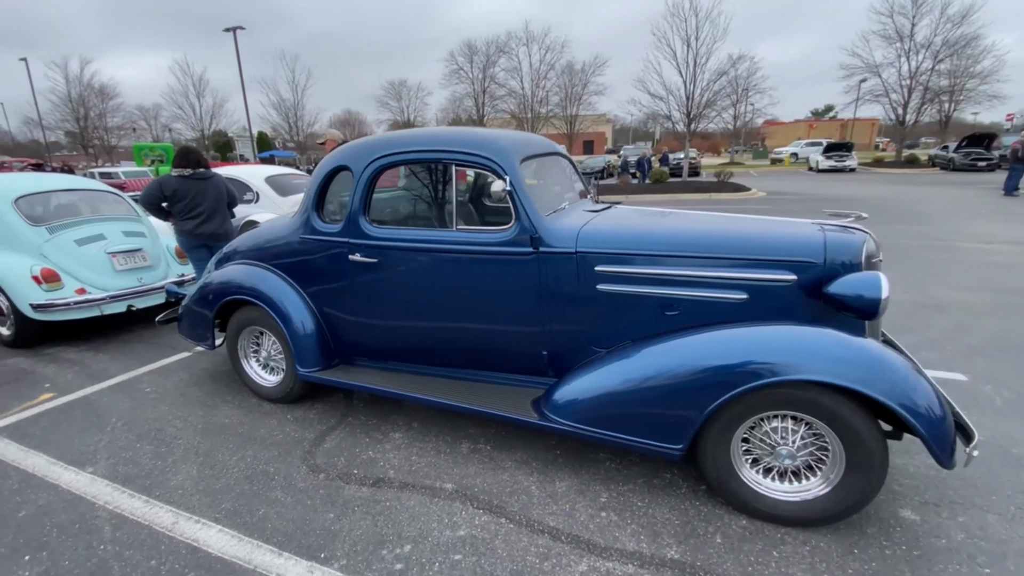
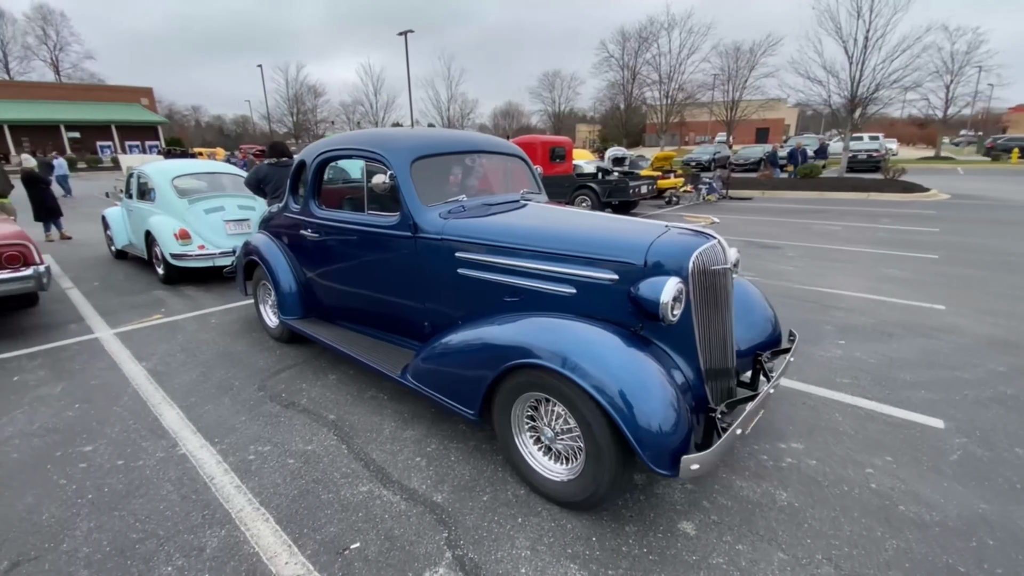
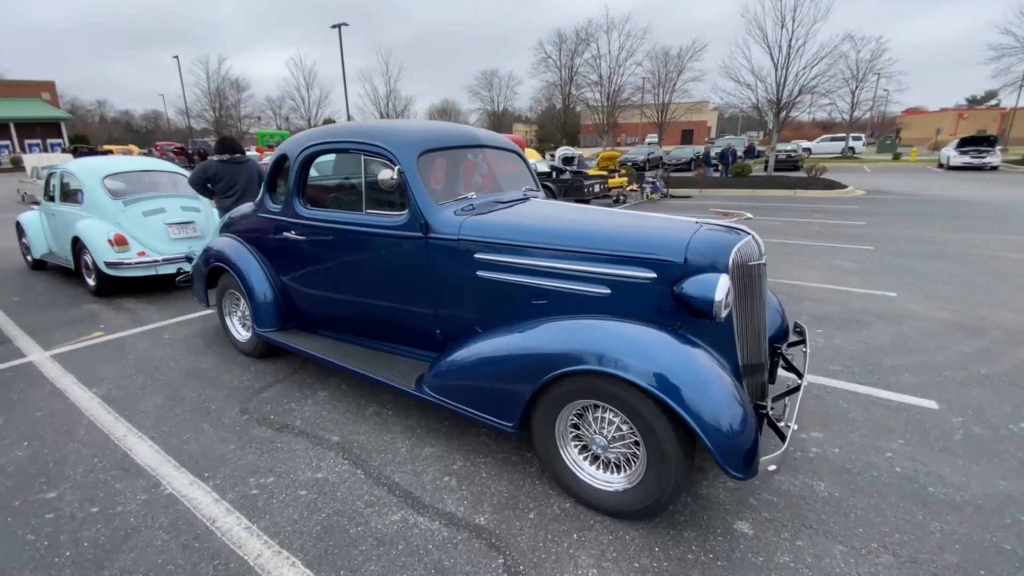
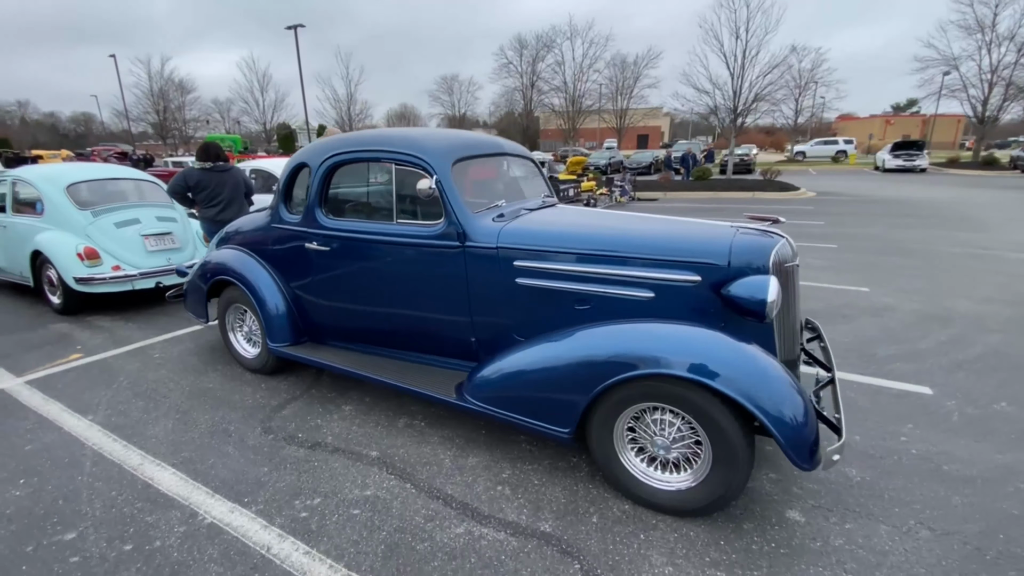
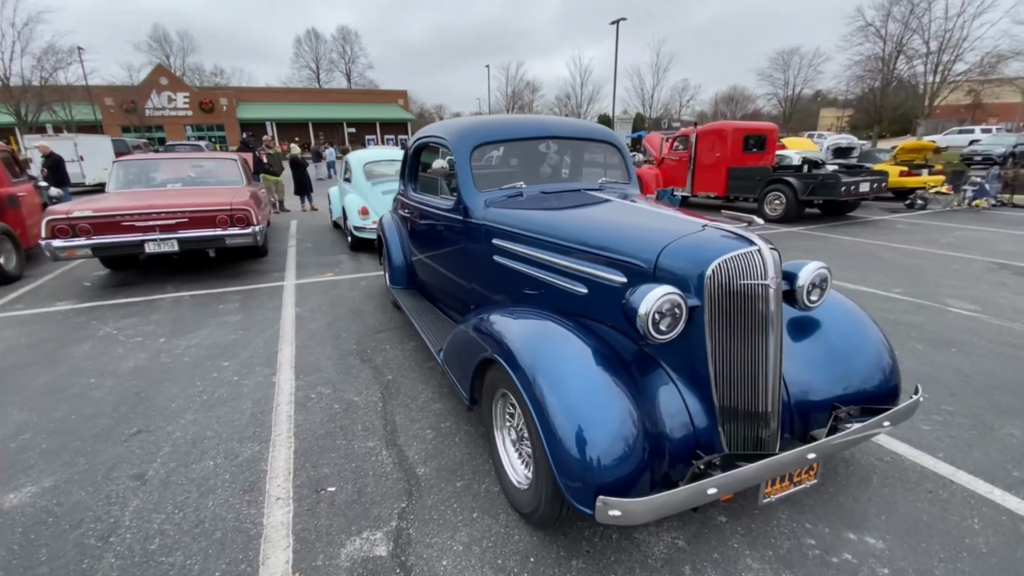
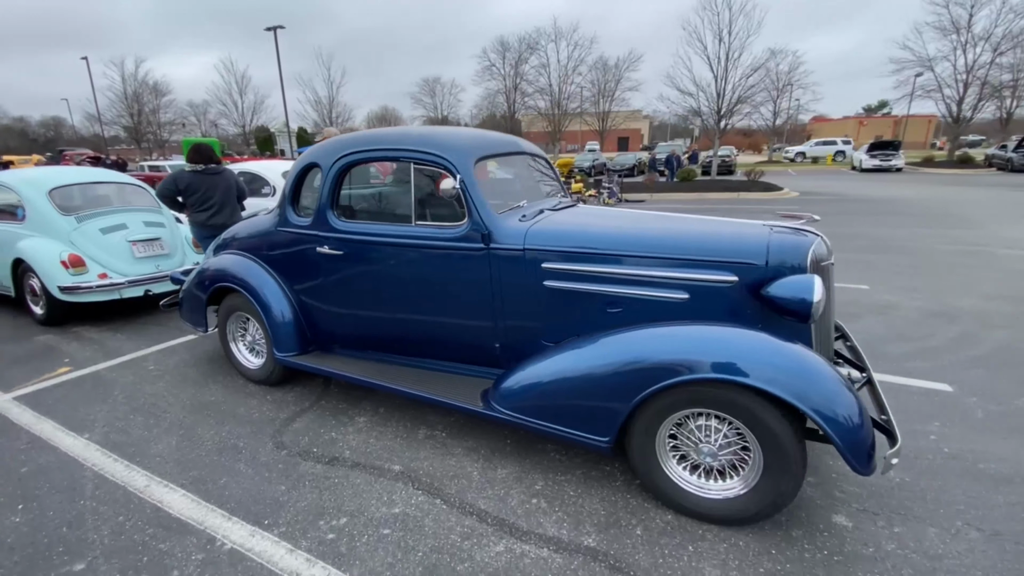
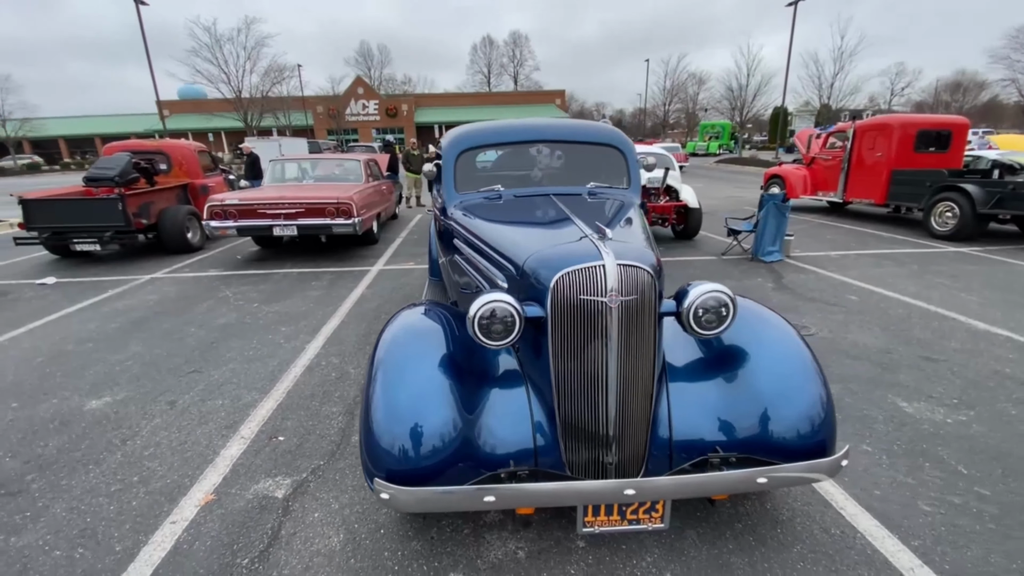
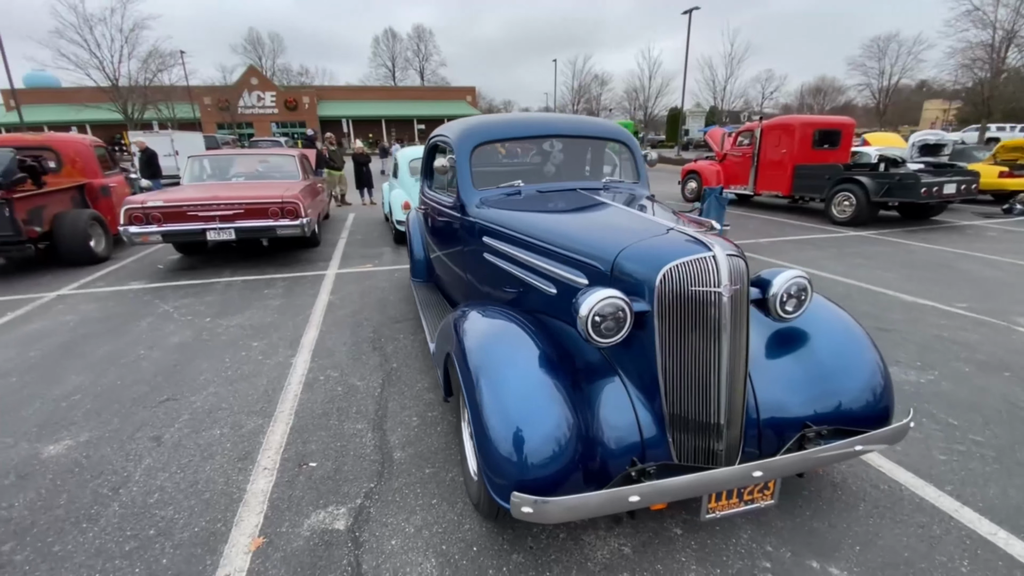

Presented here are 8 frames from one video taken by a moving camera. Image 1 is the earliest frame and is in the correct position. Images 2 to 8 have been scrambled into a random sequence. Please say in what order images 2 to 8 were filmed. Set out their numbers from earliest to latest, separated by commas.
6, 4, 3, 2, 5, 8, 7
